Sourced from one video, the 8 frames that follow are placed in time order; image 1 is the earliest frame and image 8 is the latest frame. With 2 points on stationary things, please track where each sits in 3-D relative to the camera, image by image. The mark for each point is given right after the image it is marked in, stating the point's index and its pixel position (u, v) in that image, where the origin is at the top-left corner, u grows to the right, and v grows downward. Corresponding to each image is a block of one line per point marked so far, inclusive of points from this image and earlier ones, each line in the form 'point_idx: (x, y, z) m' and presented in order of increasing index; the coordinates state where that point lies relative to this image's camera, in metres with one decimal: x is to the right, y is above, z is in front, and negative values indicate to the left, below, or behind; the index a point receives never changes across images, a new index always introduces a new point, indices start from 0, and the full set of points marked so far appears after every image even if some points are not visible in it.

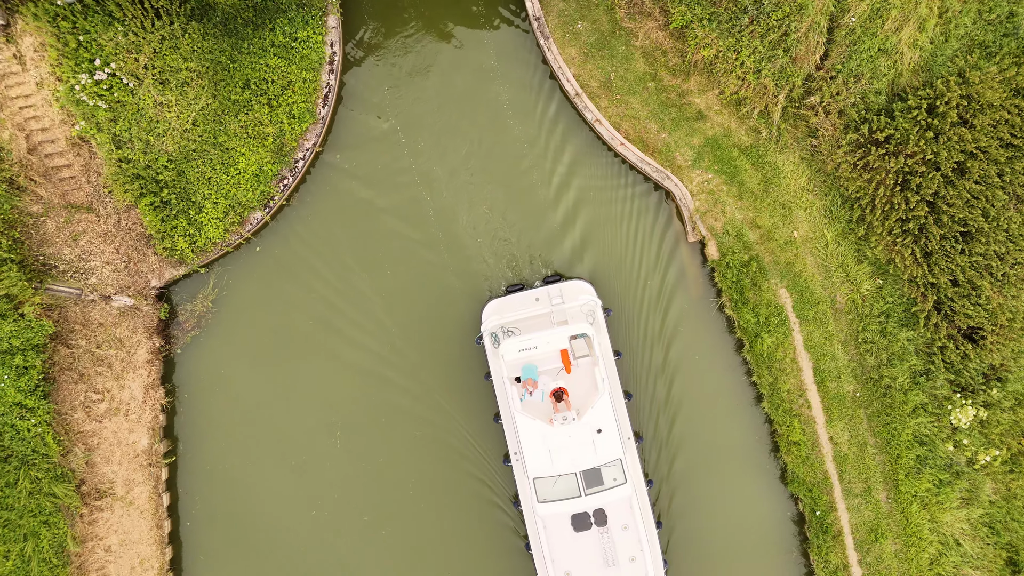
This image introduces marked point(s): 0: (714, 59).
0: (+2.7, +3.0, +9.5) m
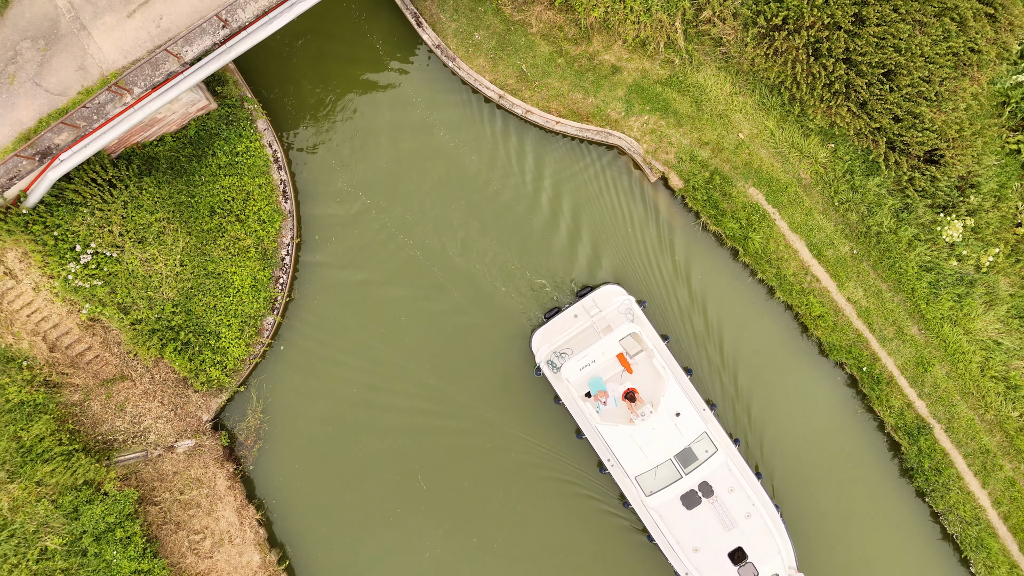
0: (+1.3, +3.8, +10.1) m
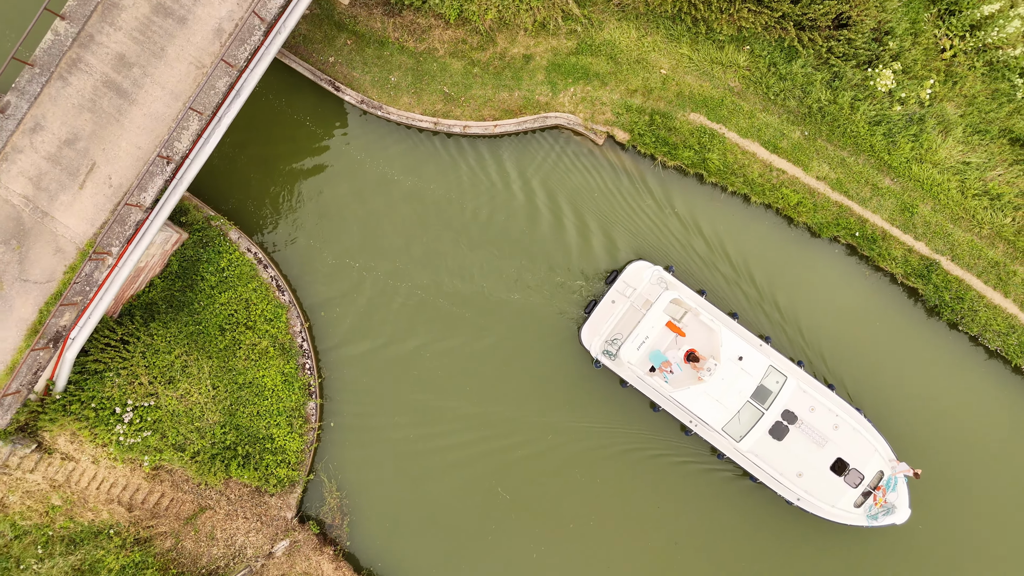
0: (-0.2, +4.0, +10.6) m
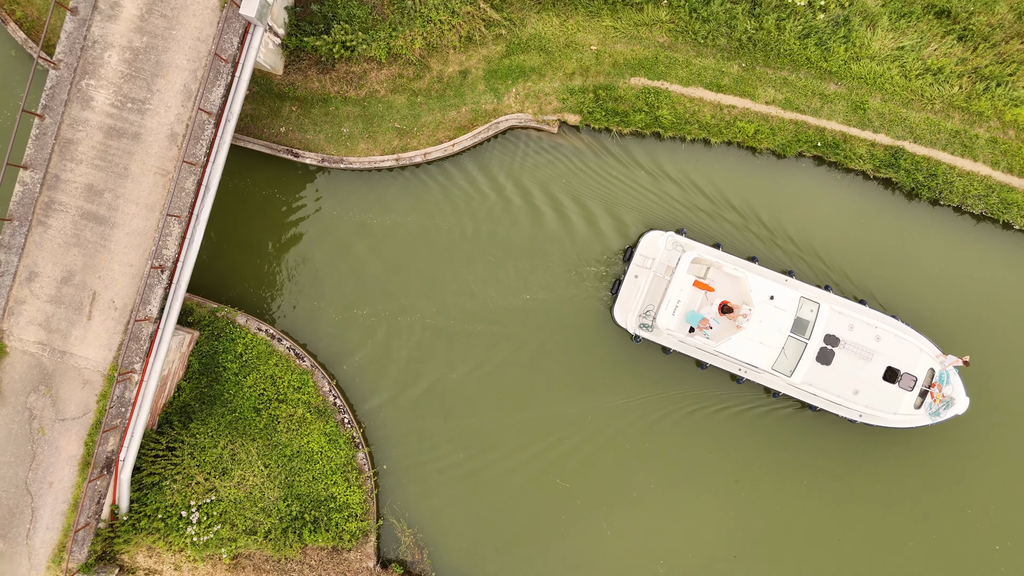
0: (-1.3, +3.7, +10.9) m
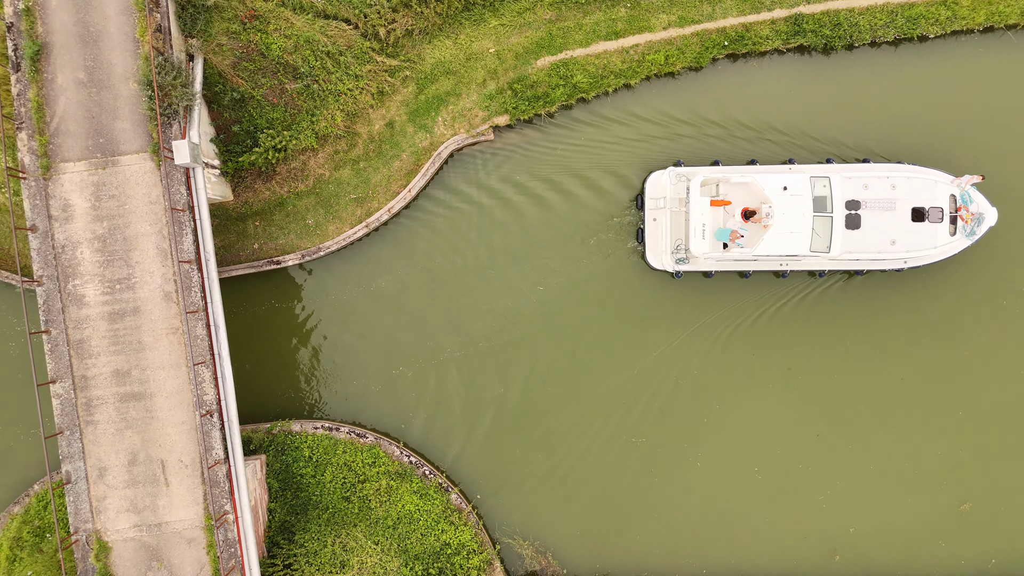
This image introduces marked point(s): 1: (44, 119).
0: (-2.6, +2.8, +11.5) m
1: (-6.3, +2.3, +9.7) m
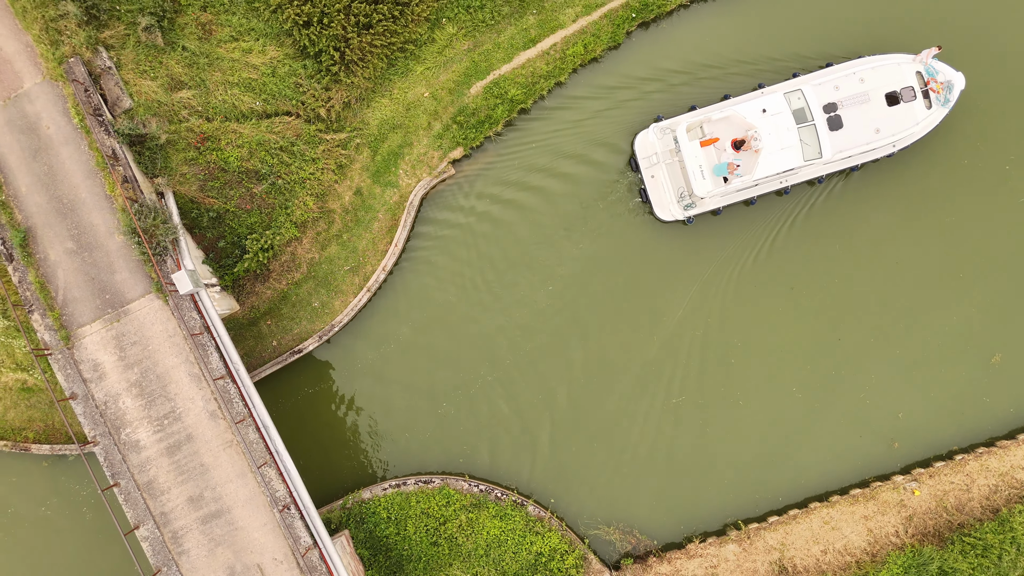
0: (-3.3, +1.6, +12.1) m
1: (-6.6, -0.1, +10.3) m
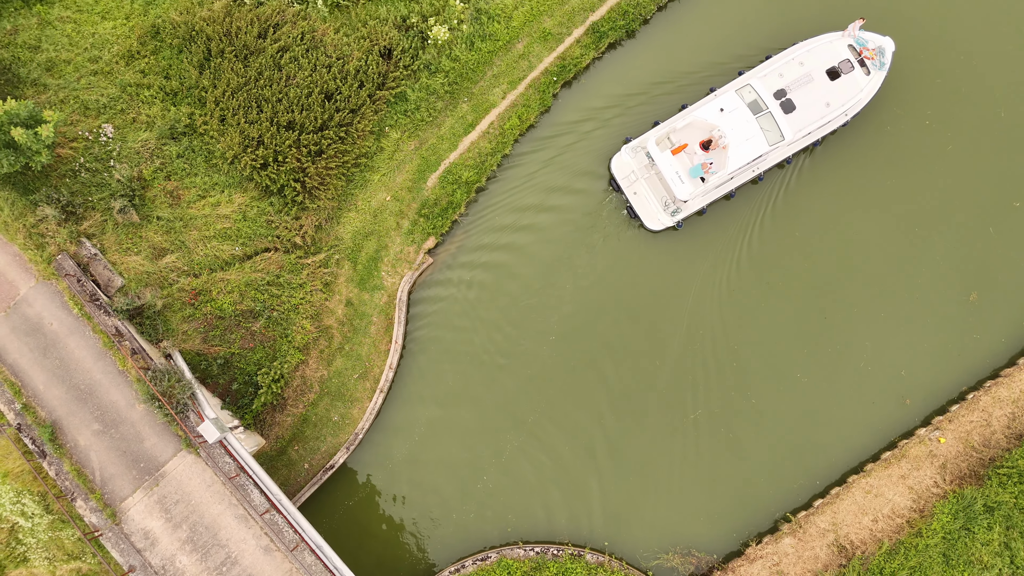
0: (-3.5, -0.5, +12.7) m
1: (-6.3, -2.8, +10.8) m
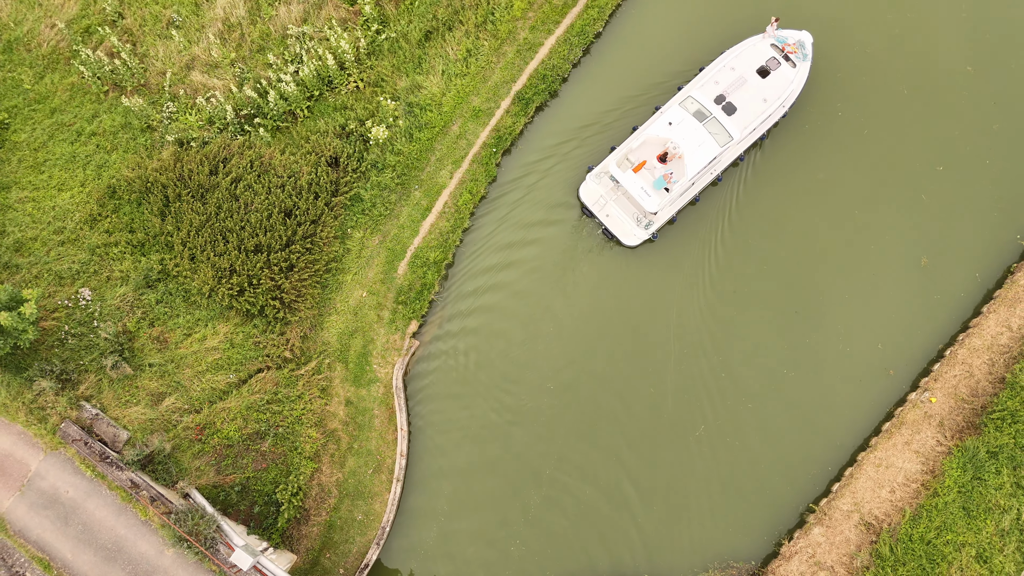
0: (-3.6, -2.5, +13.0) m
1: (-5.7, -5.2, +10.8) m
